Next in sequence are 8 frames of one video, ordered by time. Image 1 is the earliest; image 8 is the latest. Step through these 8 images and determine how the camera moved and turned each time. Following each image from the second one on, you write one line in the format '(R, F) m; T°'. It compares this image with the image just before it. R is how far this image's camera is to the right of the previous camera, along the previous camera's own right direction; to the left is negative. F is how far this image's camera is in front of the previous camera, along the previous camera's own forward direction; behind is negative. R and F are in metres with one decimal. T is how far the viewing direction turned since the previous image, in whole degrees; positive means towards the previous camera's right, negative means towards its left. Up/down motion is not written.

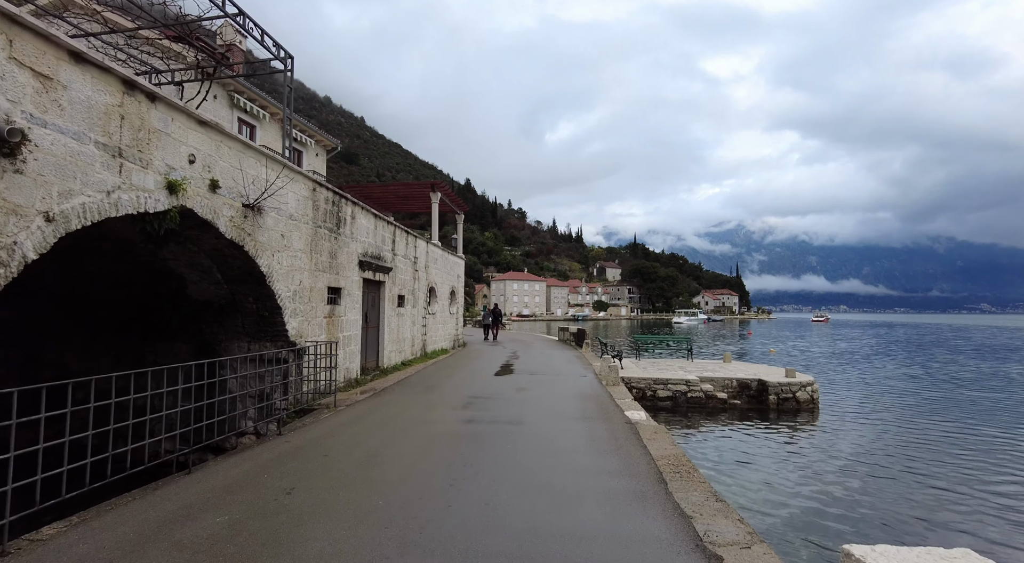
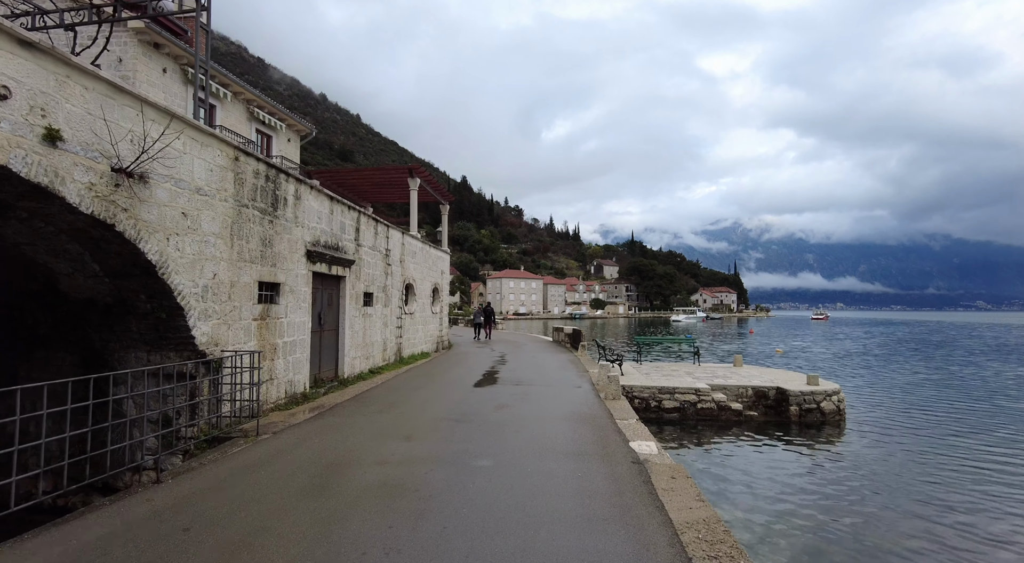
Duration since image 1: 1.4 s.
(+0.3, +1.9) m; 0°
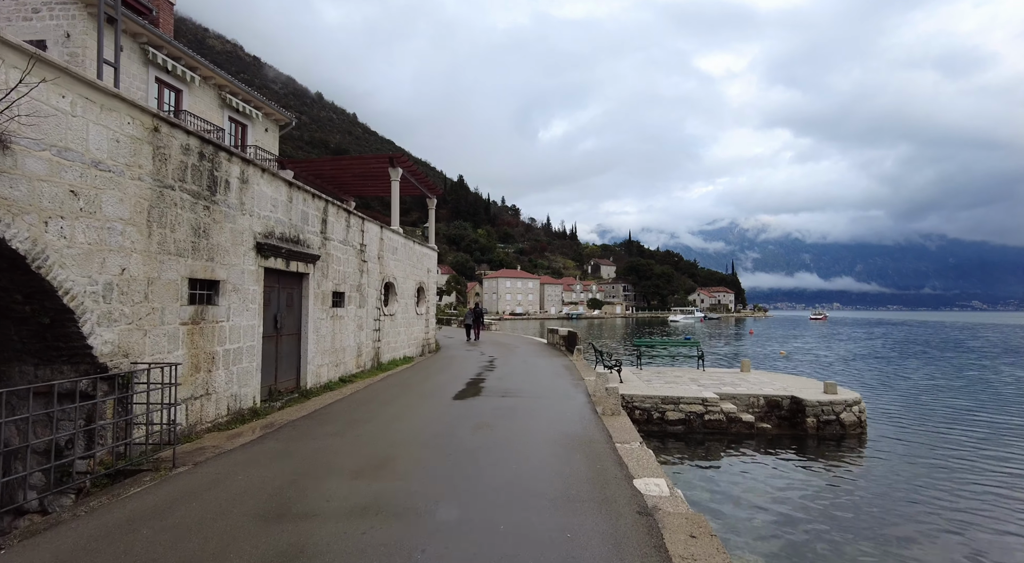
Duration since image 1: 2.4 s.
(+0.2, +1.3) m; 0°
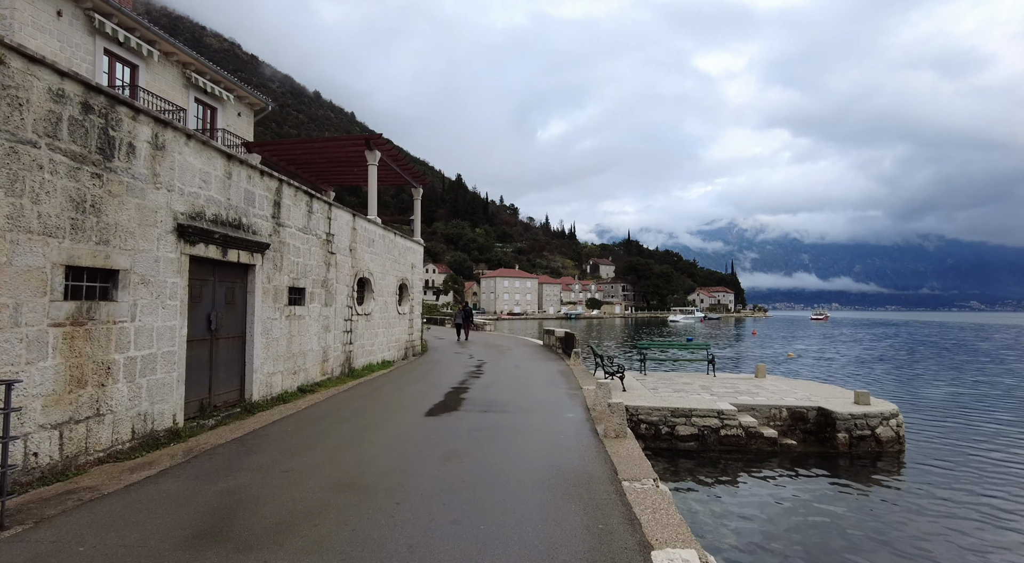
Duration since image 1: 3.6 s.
(+0.2, +1.6) m; 0°
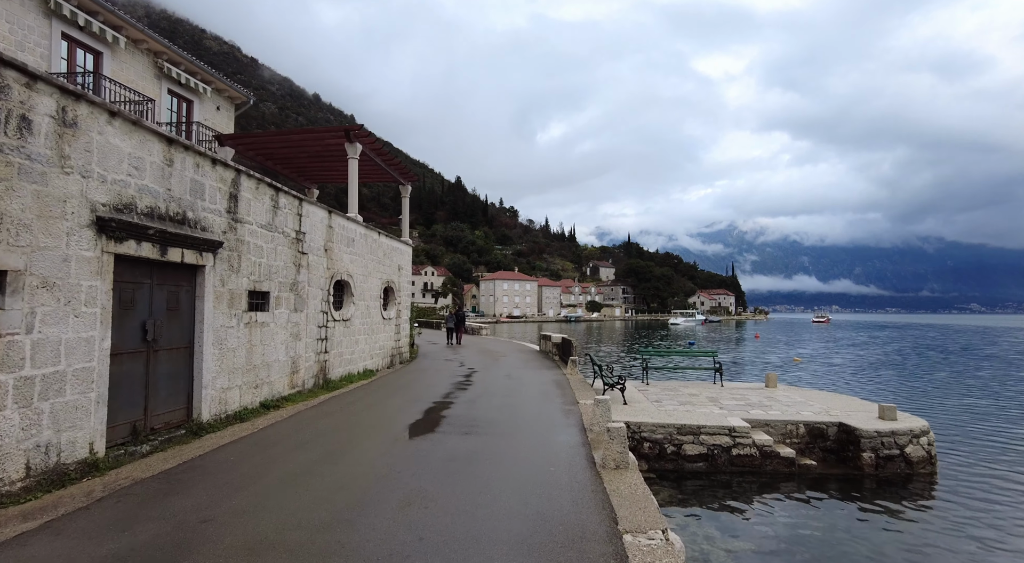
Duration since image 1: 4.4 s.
(+0.2, +1.0) m; 0°
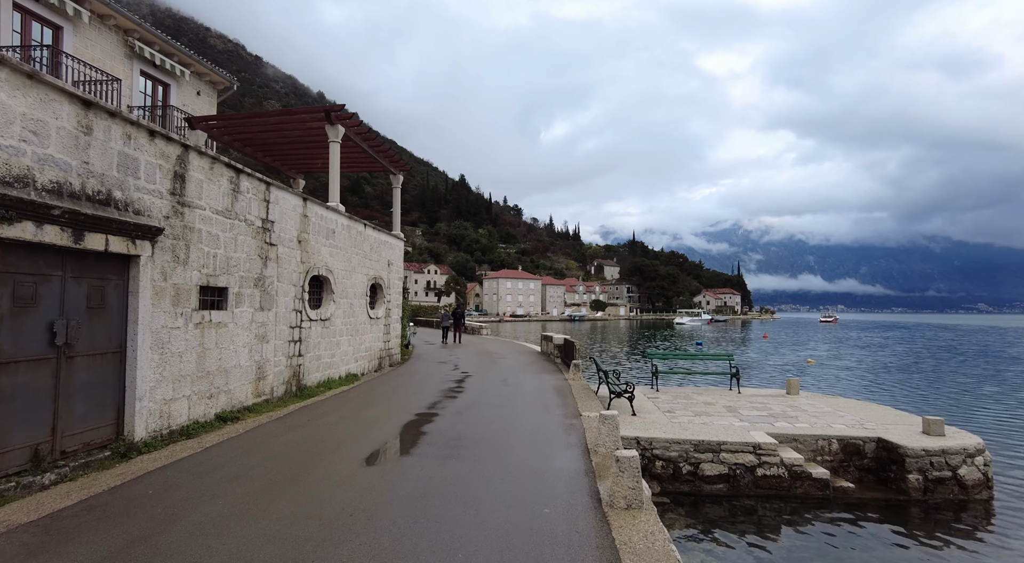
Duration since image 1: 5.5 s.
(+0.2, +1.2) m; 0°
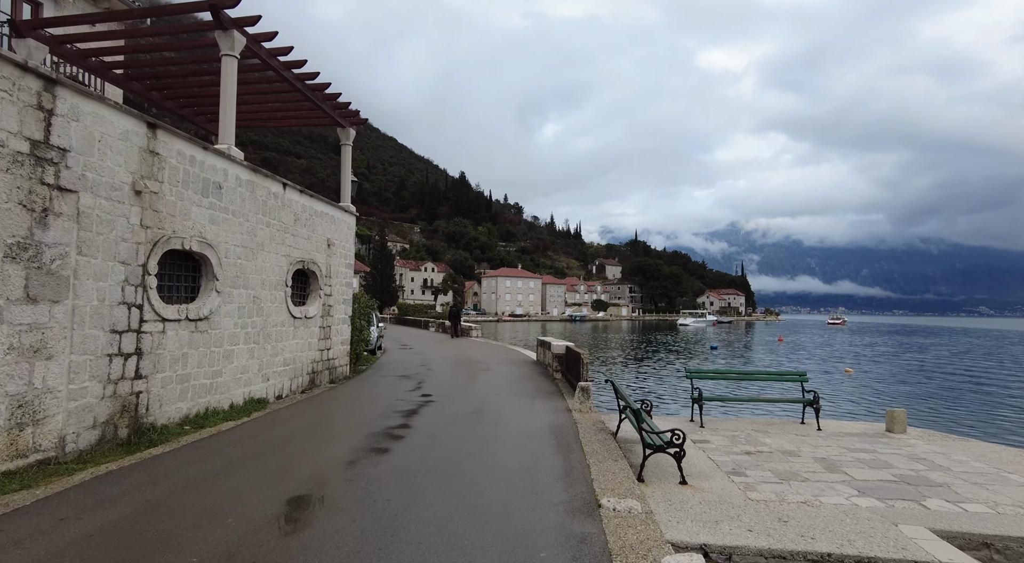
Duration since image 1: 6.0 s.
(+0.3, +4.0) m; 0°
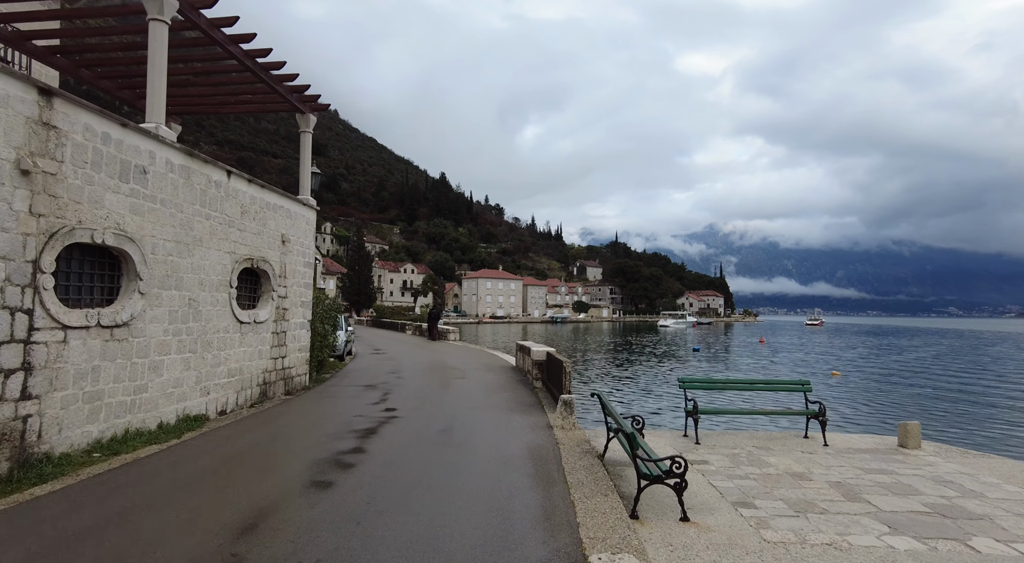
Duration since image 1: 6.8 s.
(+0.1, +1.0) m; +2°
